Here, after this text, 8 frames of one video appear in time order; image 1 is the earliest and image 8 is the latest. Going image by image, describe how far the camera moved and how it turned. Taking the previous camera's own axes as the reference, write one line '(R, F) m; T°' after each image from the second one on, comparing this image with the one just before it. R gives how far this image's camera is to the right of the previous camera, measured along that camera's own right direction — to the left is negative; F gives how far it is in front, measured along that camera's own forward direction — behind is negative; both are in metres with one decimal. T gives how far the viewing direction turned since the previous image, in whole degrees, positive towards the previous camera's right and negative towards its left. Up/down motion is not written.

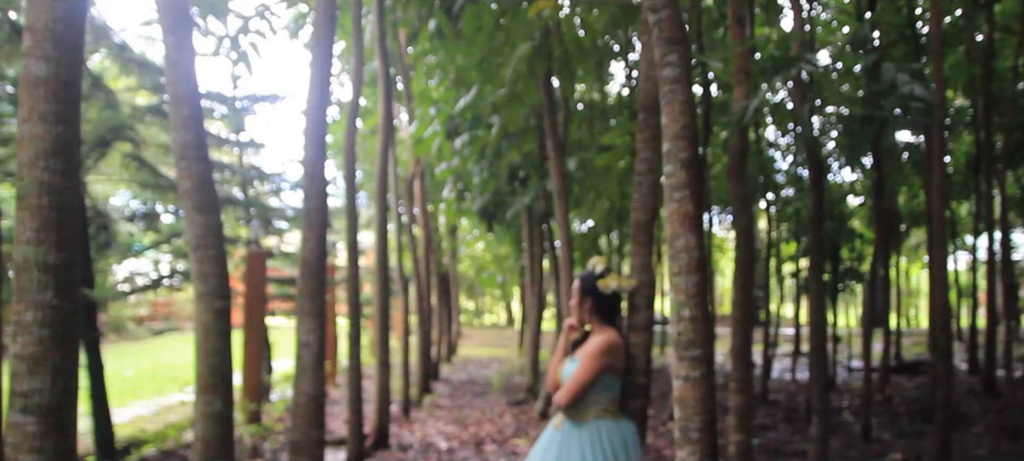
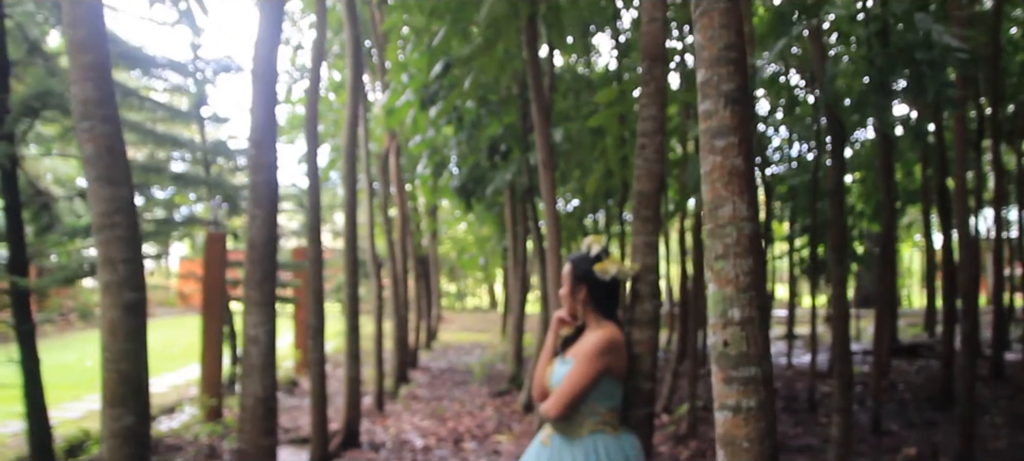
(0.0, +0.6) m; +1°
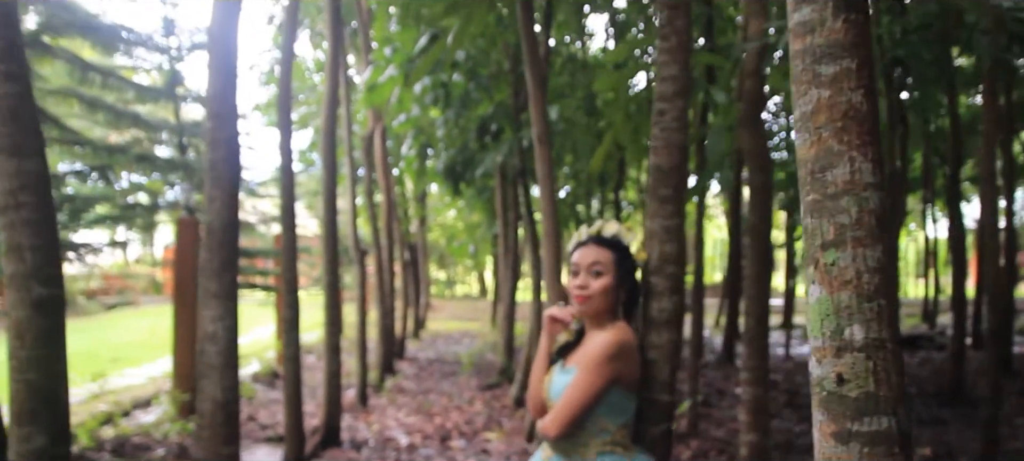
(0.0, +0.4) m; +1°
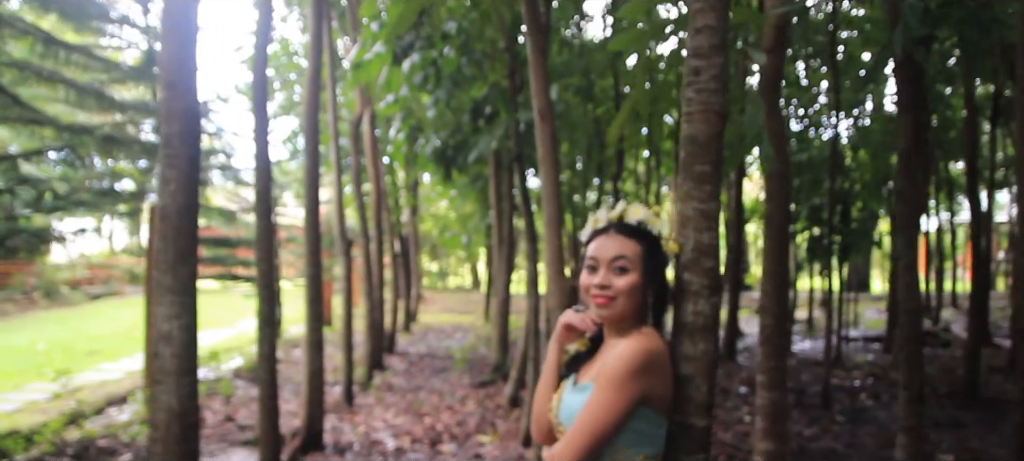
(0.0, +0.4) m; 0°
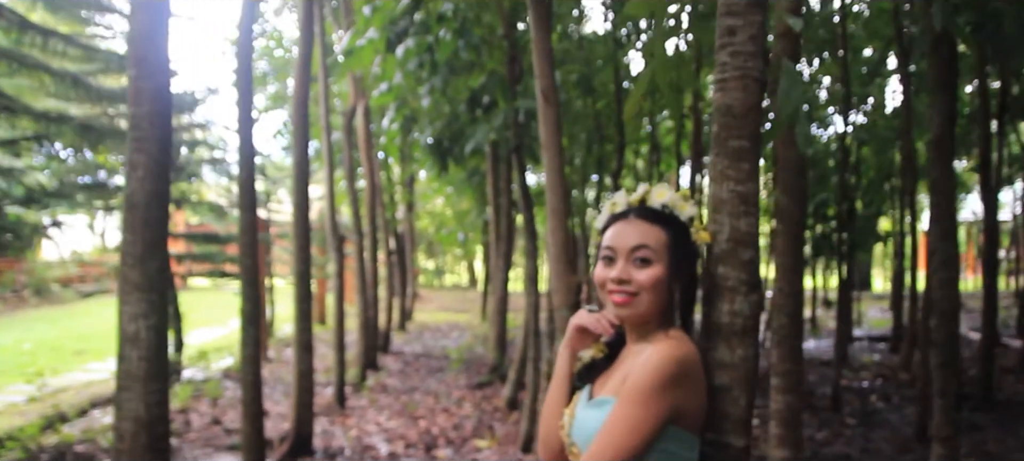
(0.0, +0.3) m; 0°
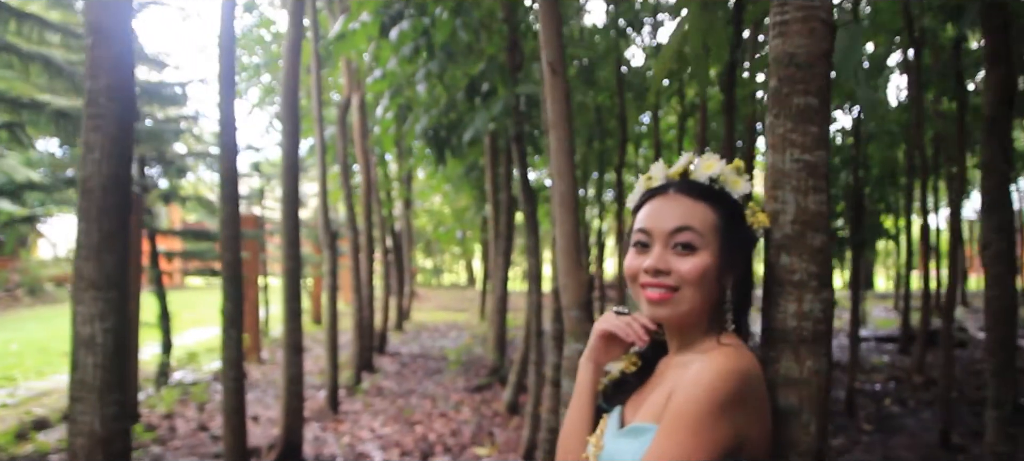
(0.0, +0.3) m; 0°
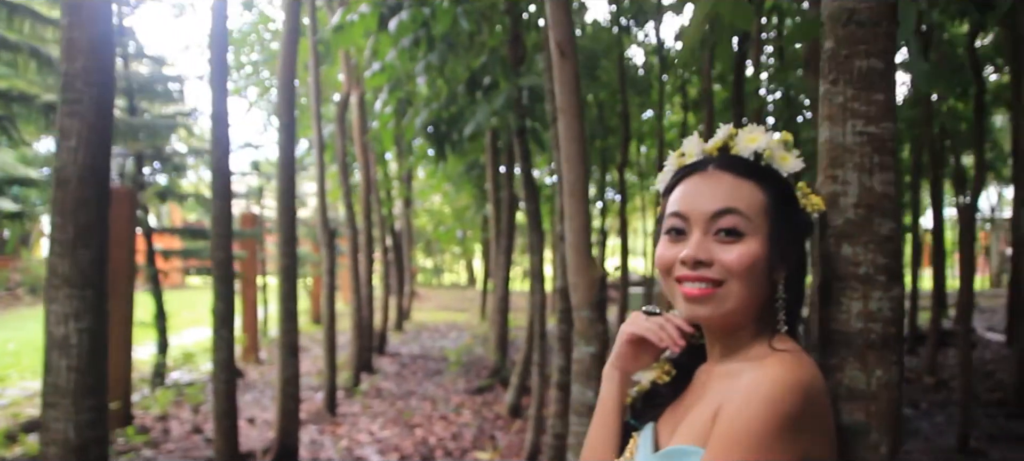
(0.0, +0.2) m; 0°
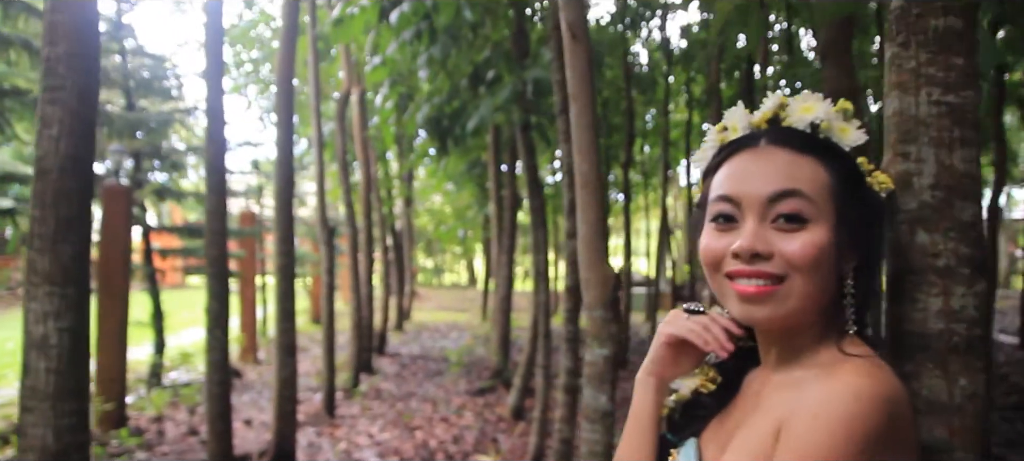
(0.0, +0.1) m; 0°
